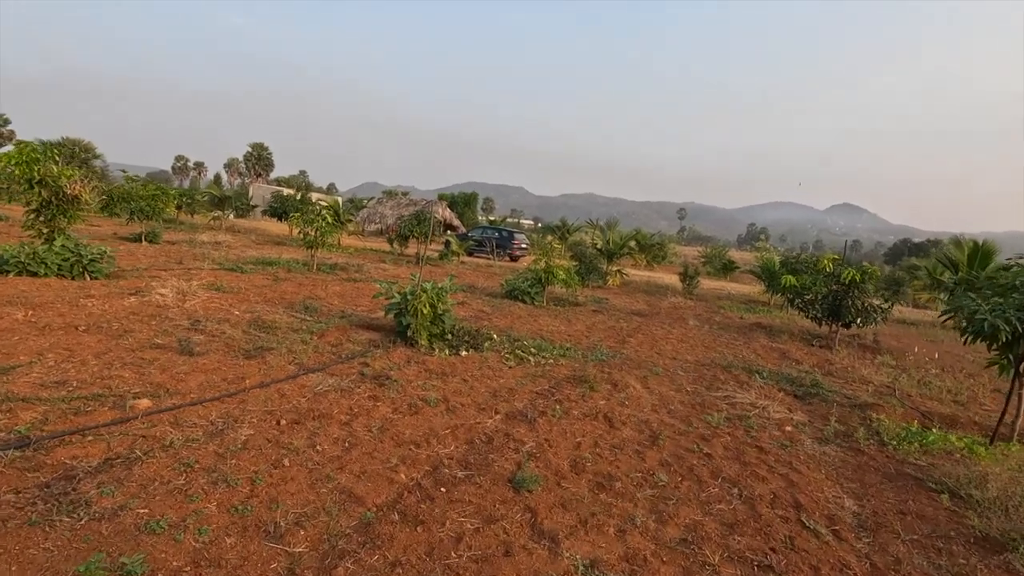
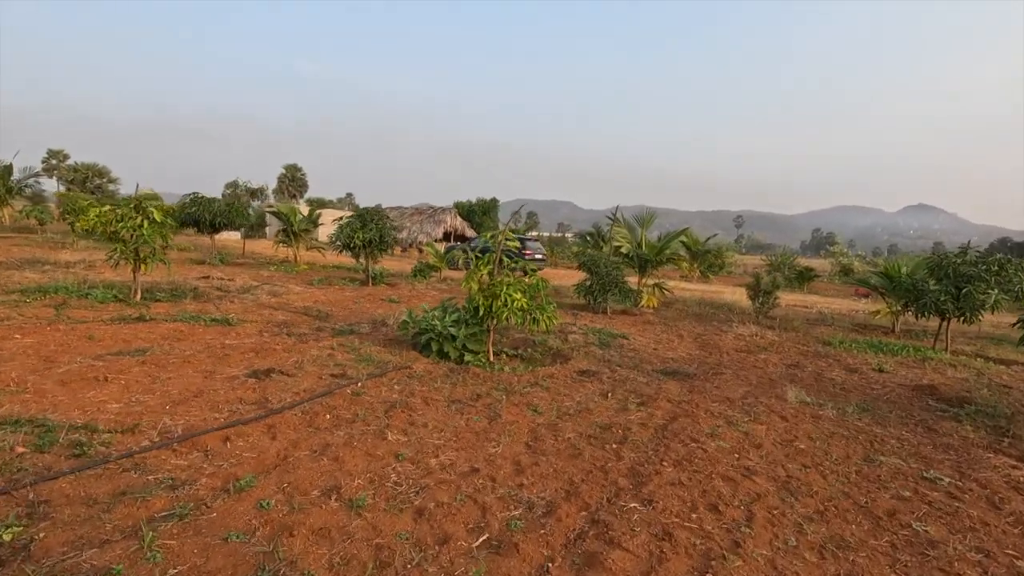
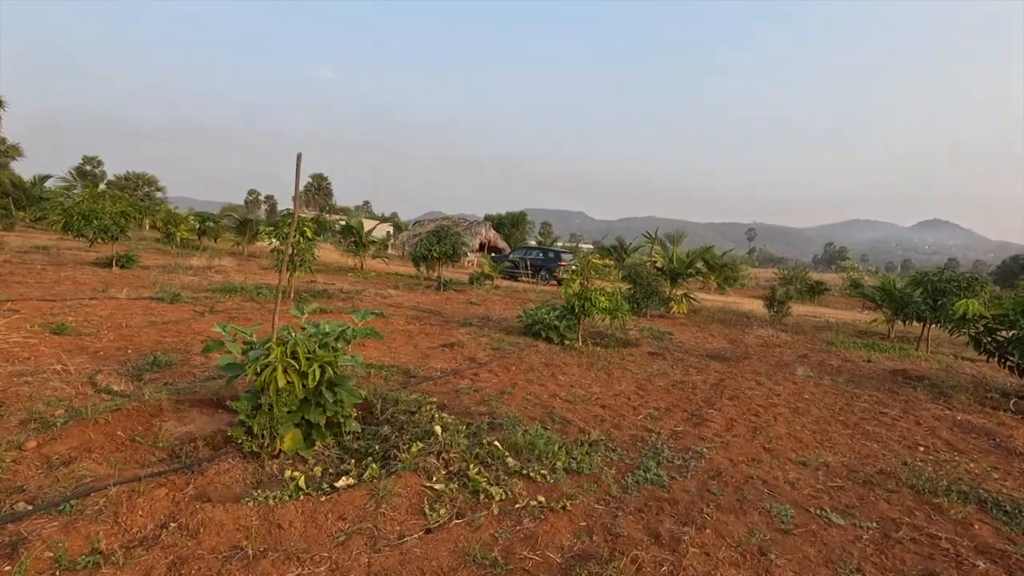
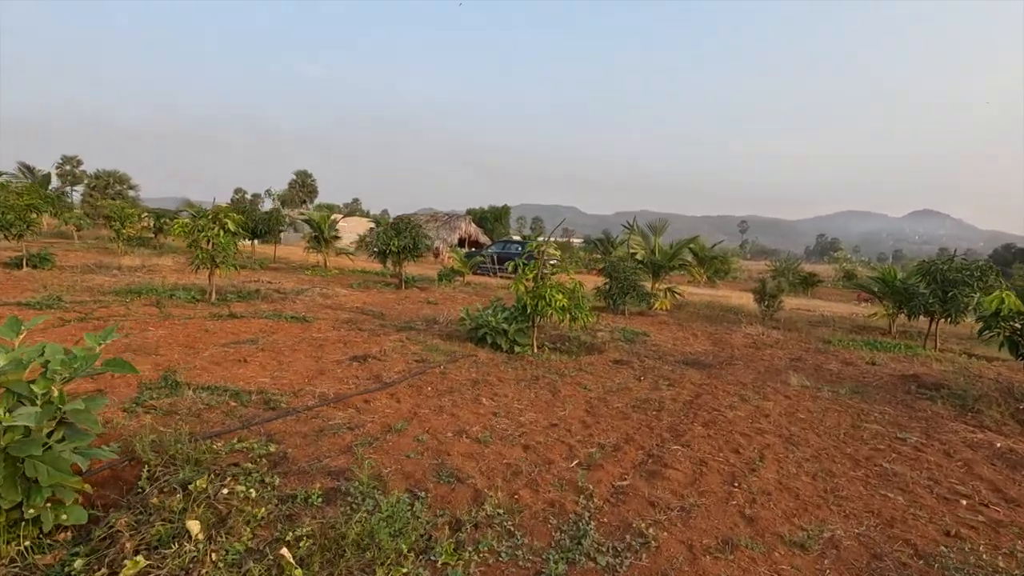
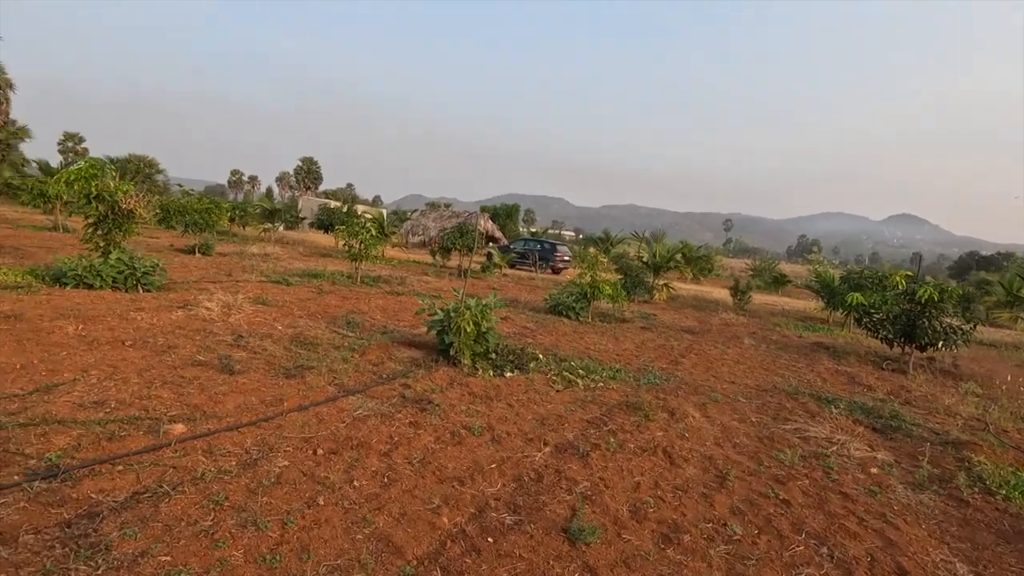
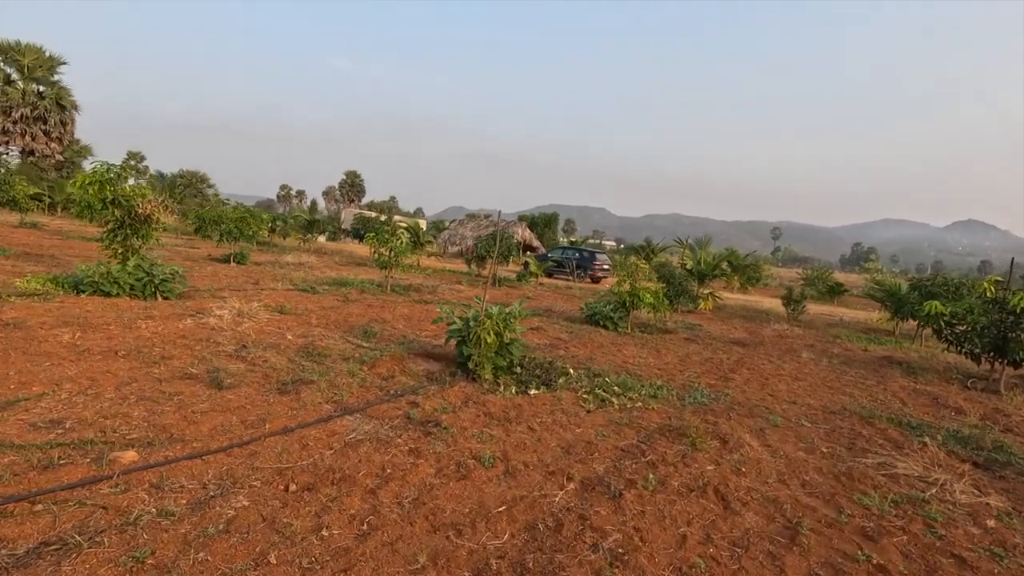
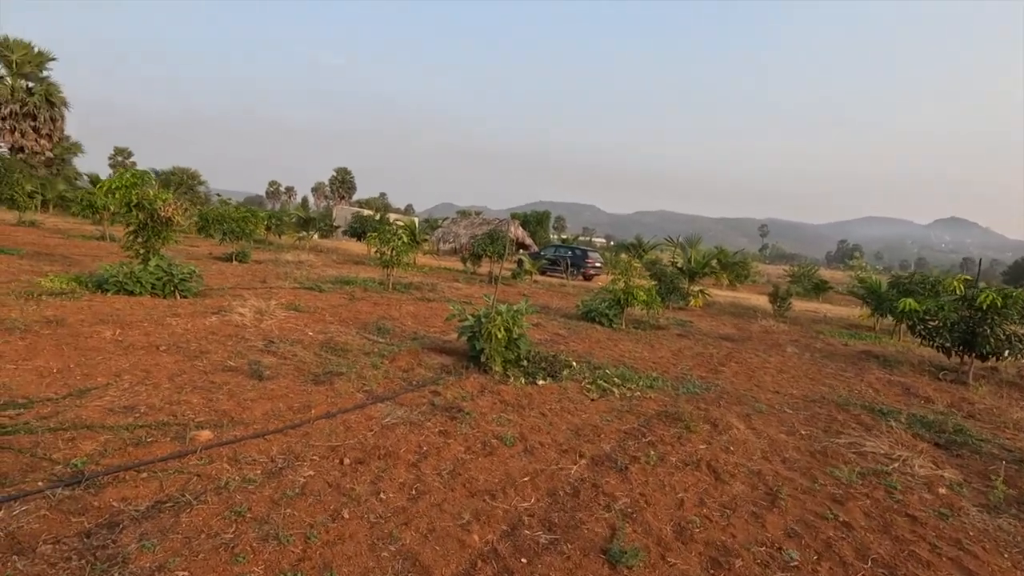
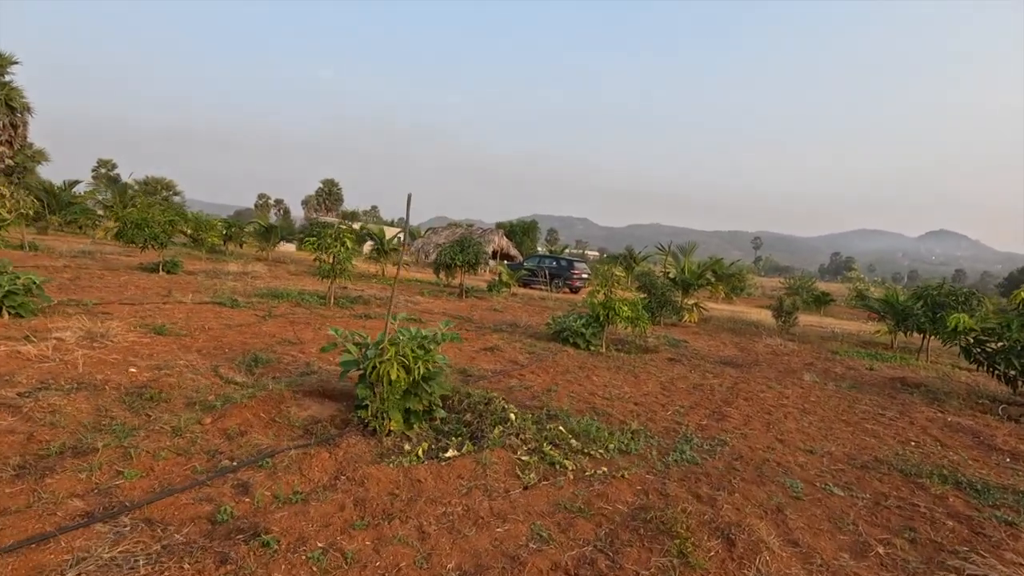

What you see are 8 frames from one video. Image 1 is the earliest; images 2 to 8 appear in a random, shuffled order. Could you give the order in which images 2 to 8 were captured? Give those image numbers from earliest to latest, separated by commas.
5, 7, 6, 8, 3, 4, 2
